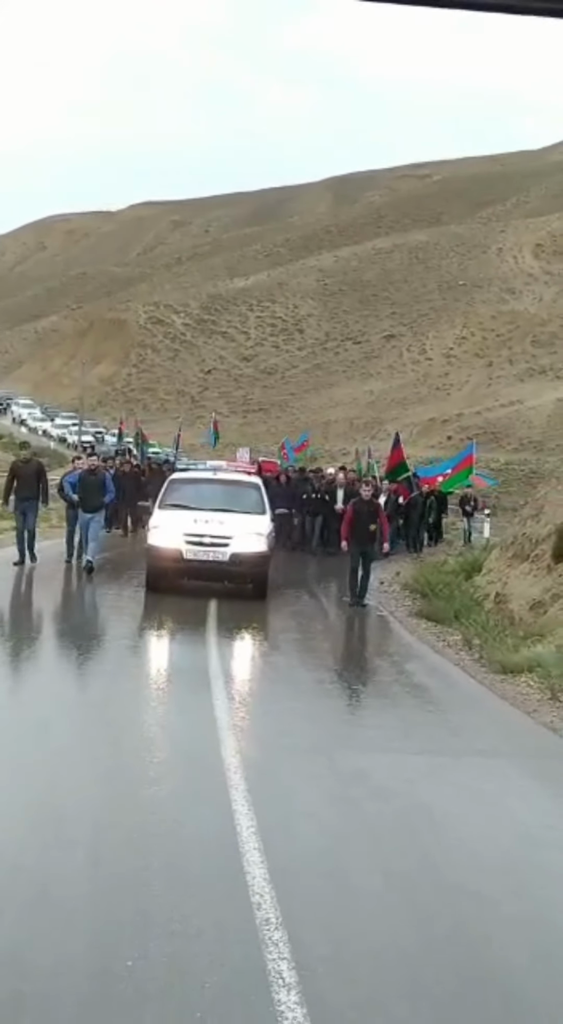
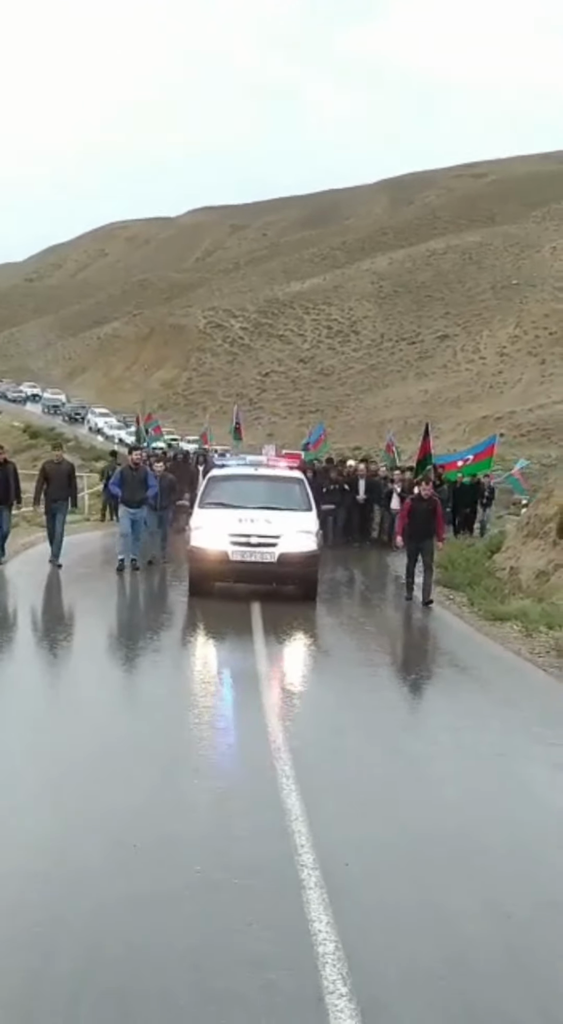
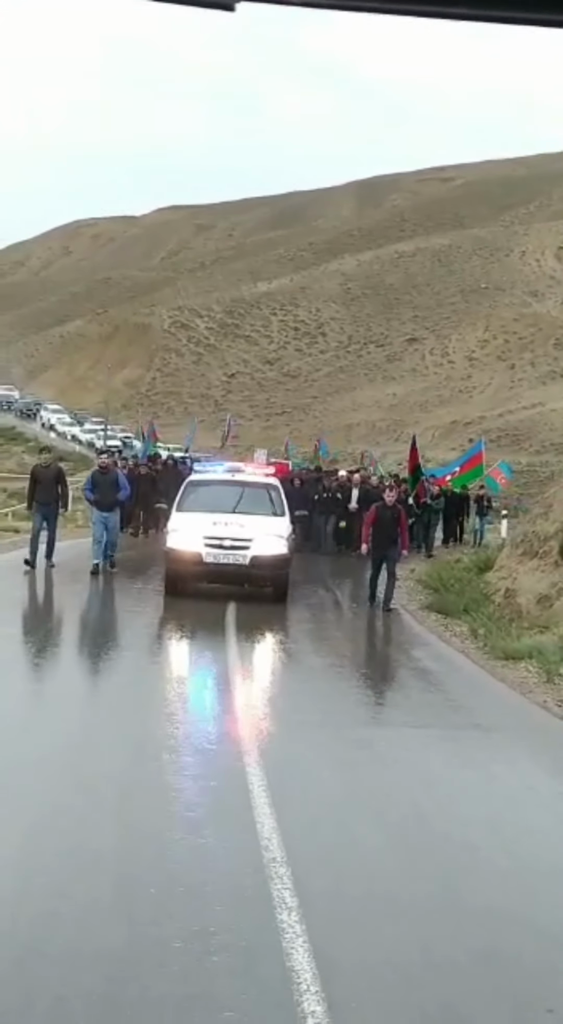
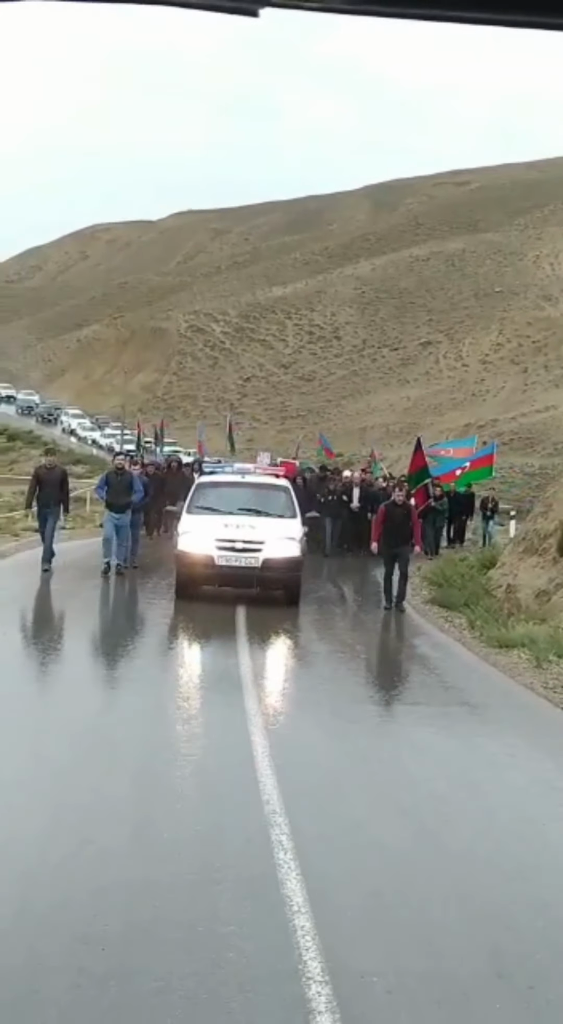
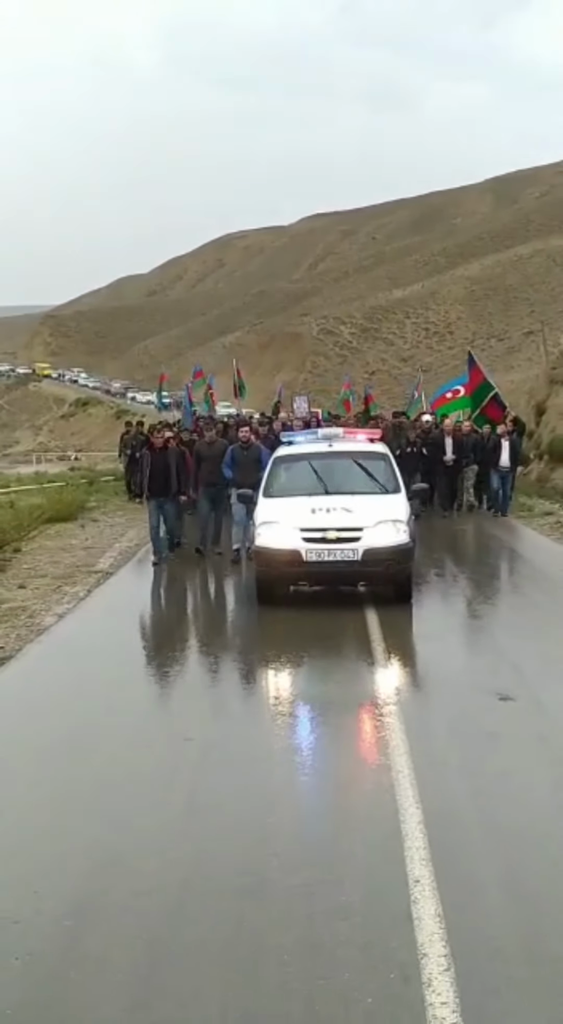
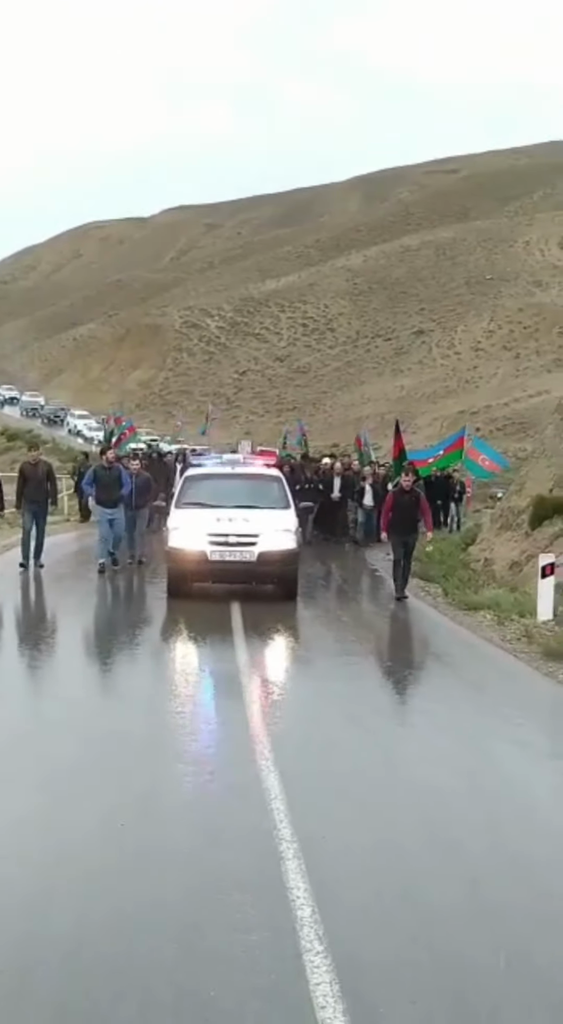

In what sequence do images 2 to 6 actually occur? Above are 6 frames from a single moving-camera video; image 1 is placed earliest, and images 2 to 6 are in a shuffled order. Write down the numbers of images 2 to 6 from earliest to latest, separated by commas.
3, 4, 2, 6, 5
